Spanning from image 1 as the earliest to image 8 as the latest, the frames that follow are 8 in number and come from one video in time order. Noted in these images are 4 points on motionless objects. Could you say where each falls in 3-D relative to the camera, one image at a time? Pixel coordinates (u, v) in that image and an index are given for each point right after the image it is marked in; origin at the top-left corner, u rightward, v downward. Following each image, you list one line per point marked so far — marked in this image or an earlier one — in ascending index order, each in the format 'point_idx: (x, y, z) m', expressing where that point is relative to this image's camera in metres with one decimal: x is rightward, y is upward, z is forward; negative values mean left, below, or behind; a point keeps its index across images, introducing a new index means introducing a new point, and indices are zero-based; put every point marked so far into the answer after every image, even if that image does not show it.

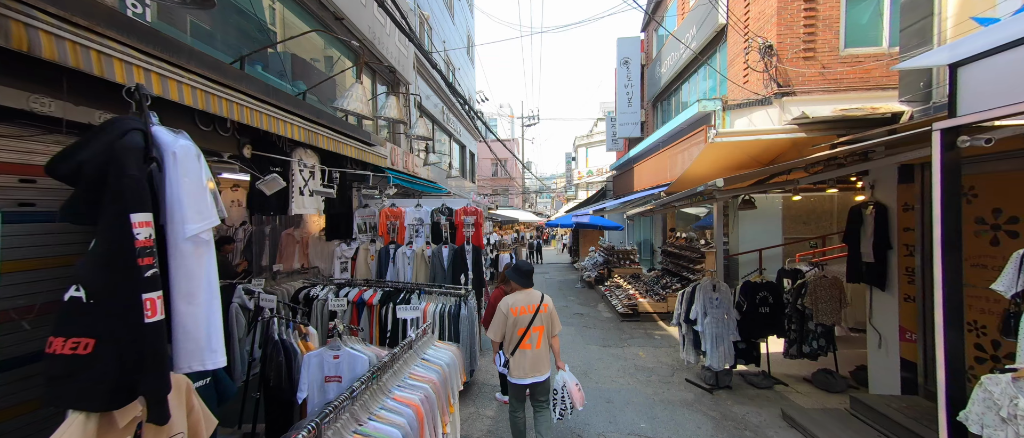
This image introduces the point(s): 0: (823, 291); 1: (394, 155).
0: (+3.9, -0.9, +4.1) m
1: (-2.3, +1.3, +6.6) m
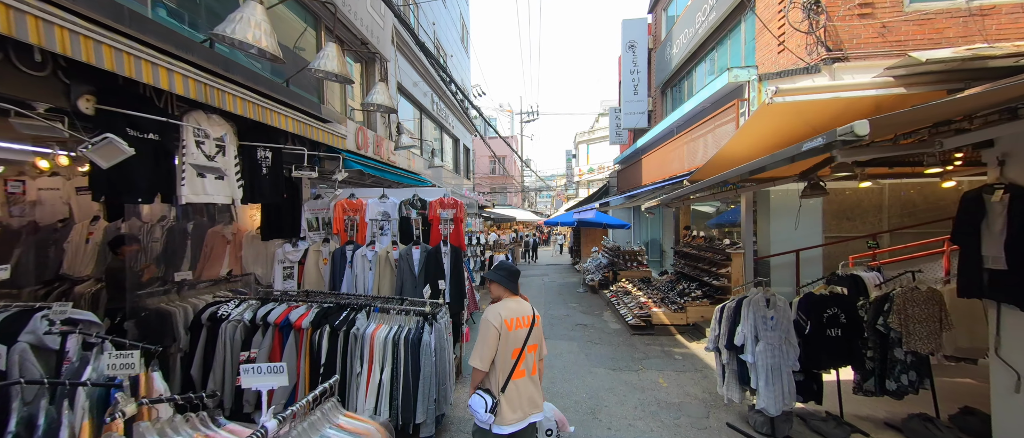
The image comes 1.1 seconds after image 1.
0: (+3.7, -0.8, +3.0) m
1: (-2.5, +1.4, +5.5) m
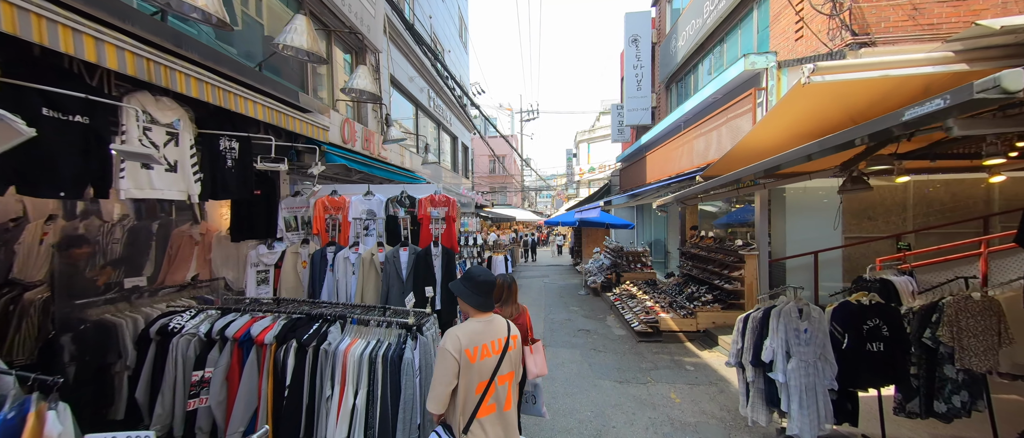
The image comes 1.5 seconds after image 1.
0: (+3.7, -0.8, +2.6) m
1: (-2.5, +1.4, +5.1) m
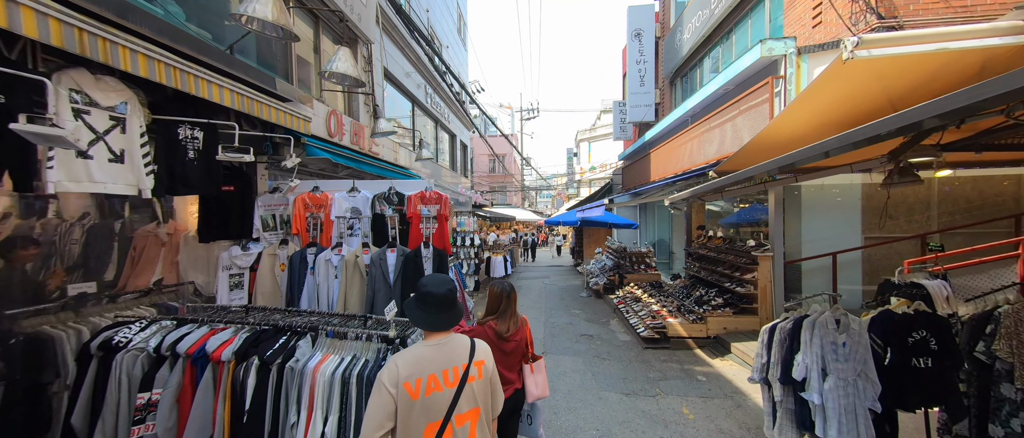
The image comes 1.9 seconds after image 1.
0: (+3.7, -0.8, +2.3) m
1: (-2.6, +1.4, +4.8) m
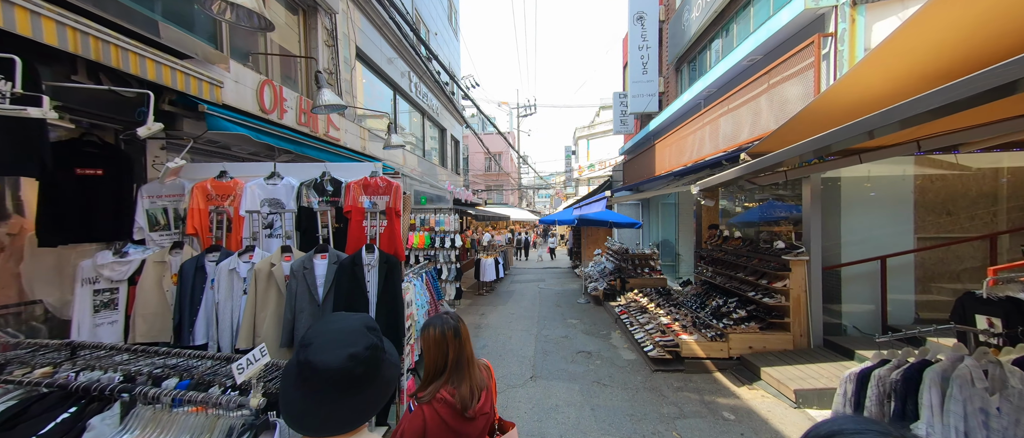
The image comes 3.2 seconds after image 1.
0: (+3.4, -0.7, +1.4) m
1: (-2.8, +1.4, +3.9) m
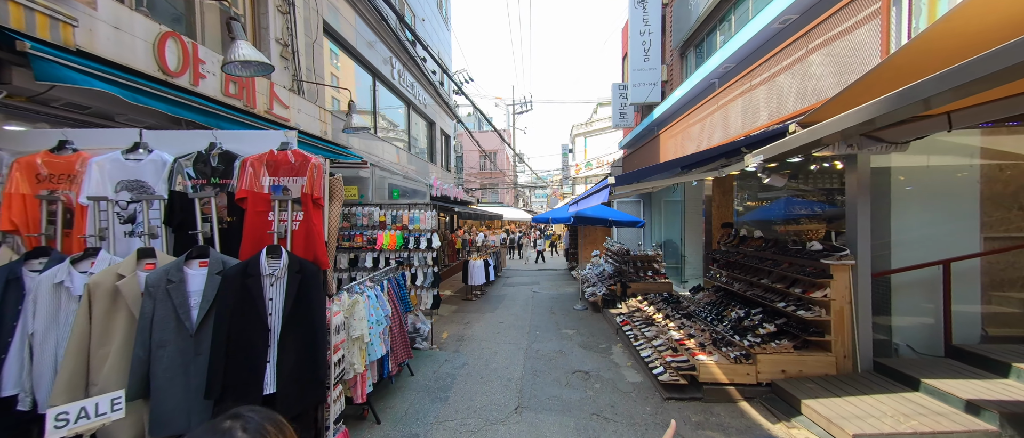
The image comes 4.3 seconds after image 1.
0: (+3.2, -0.7, +0.6) m
1: (-3.0, +1.5, +3.1) m
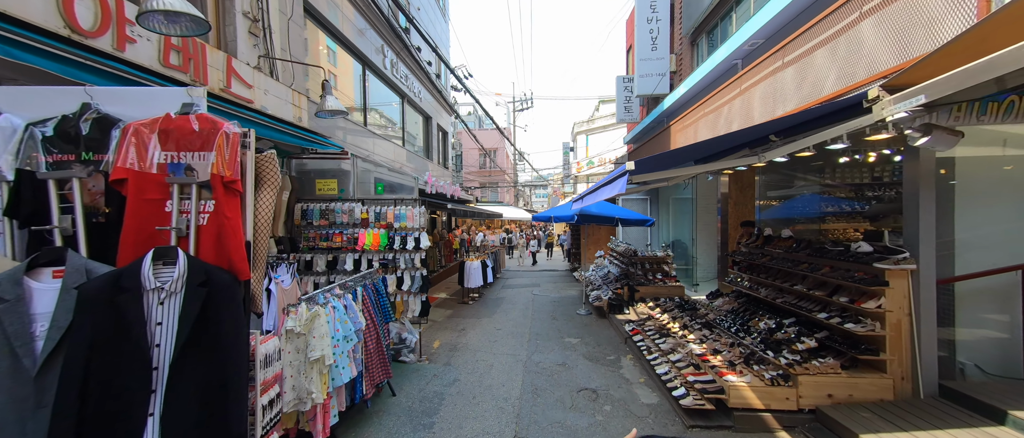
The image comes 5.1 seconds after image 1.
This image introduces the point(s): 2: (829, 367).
0: (+3.2, -0.7, 0.0) m
1: (-3.0, +1.5, +2.5) m
2: (+3.0, -1.4, +3.1) m
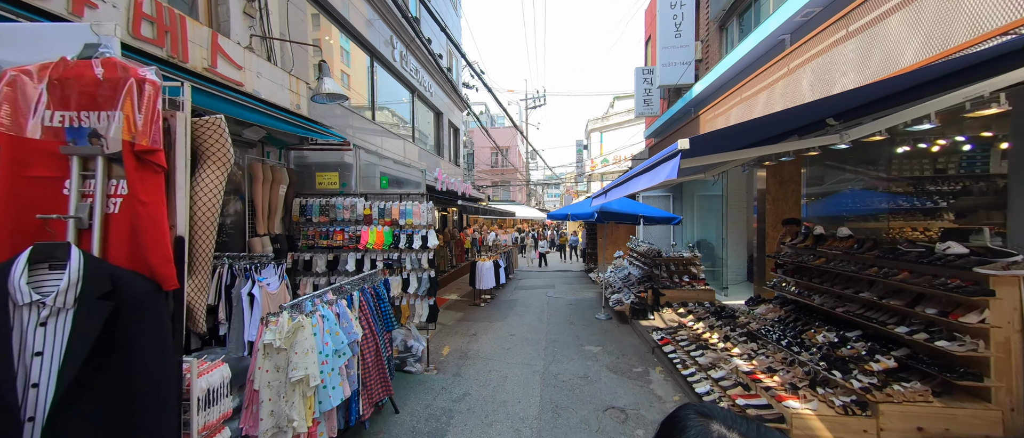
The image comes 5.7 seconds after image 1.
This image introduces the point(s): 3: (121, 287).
0: (+3.2, -0.6, -0.5) m
1: (-2.9, +1.6, +2.1) m
2: (+3.2, -1.4, +2.6) m
3: (-1.2, -0.2, +1.0) m
